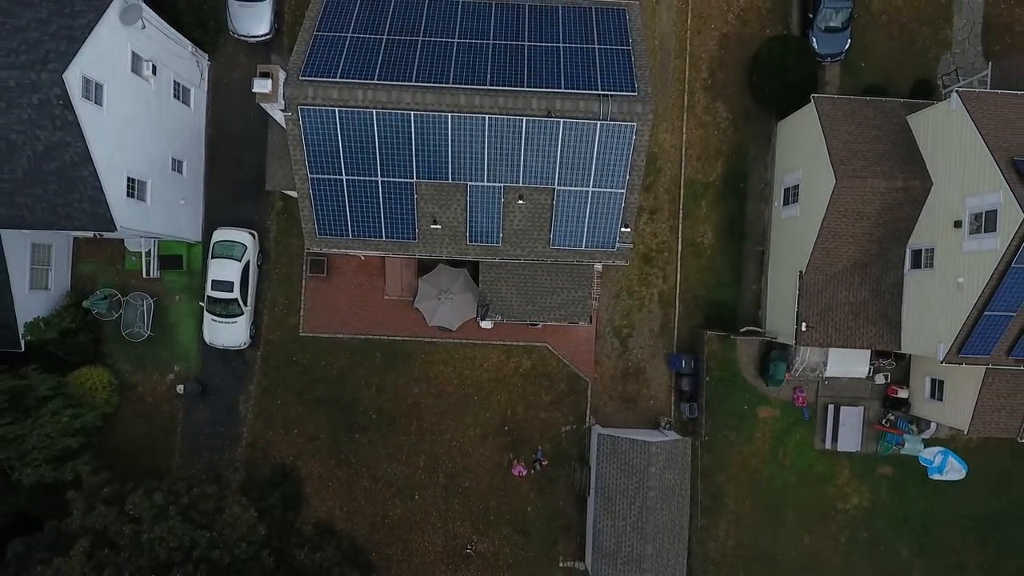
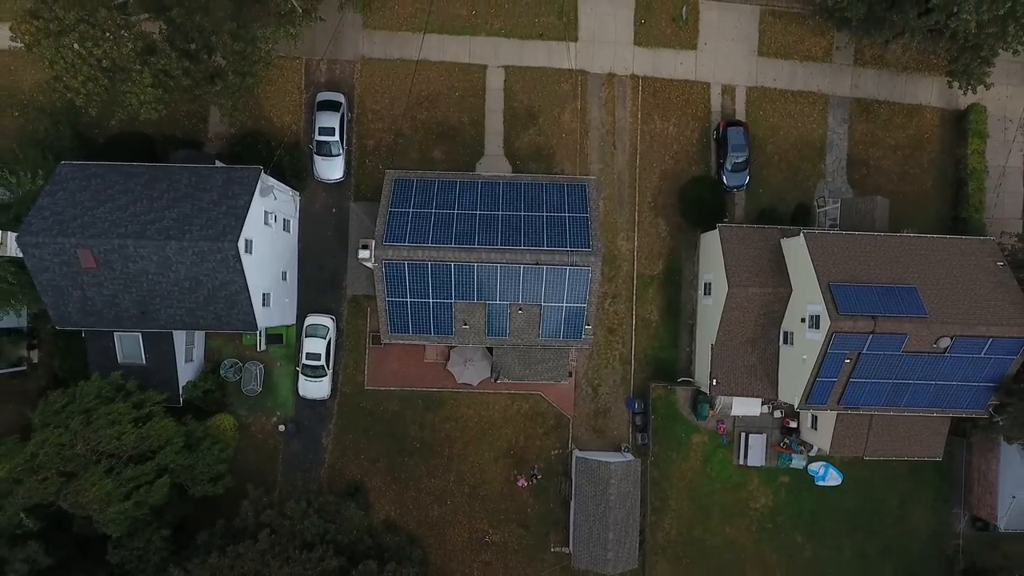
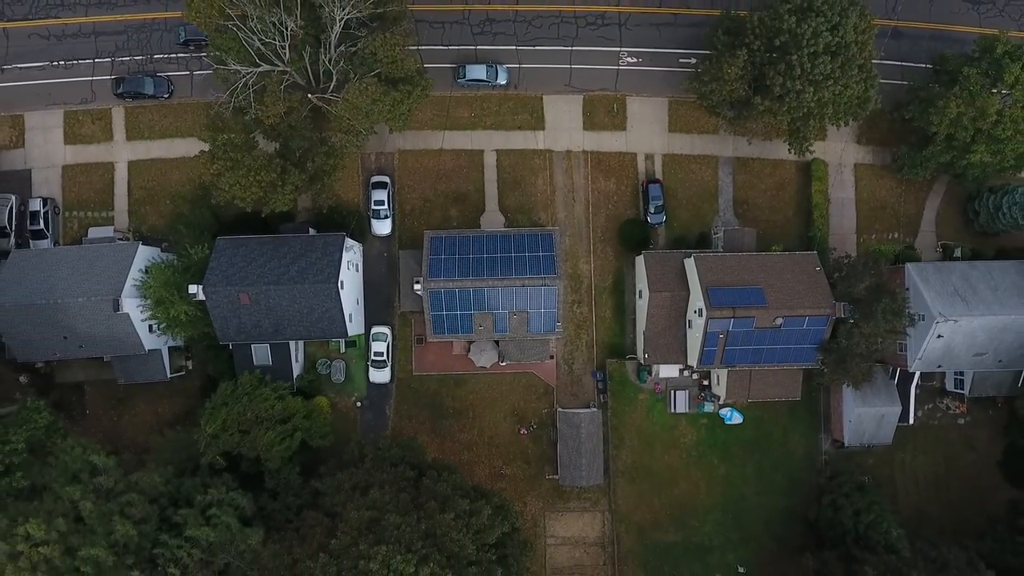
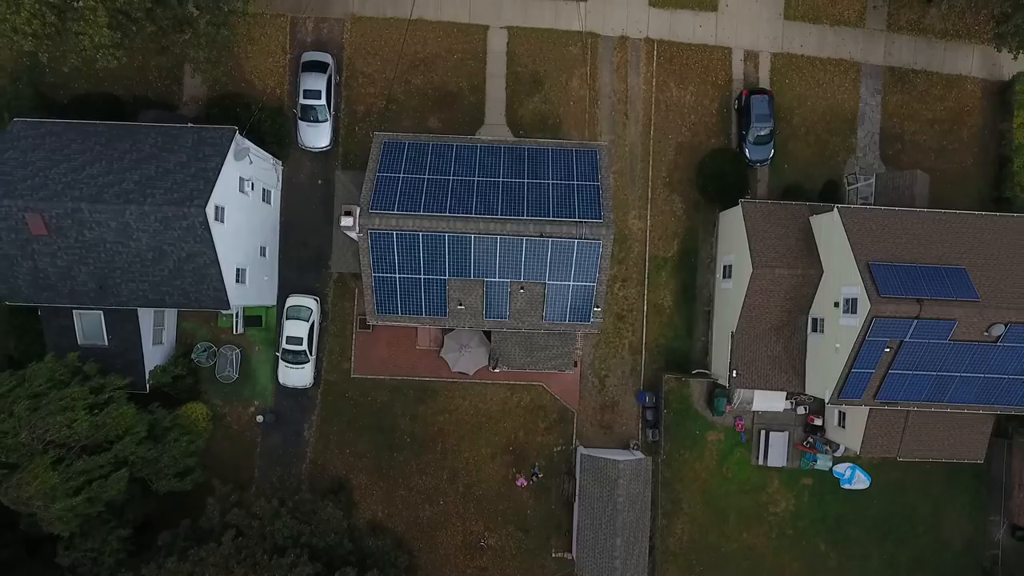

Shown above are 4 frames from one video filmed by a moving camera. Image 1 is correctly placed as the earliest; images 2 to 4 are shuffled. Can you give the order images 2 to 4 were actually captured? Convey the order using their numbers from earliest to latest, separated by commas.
4, 2, 3
